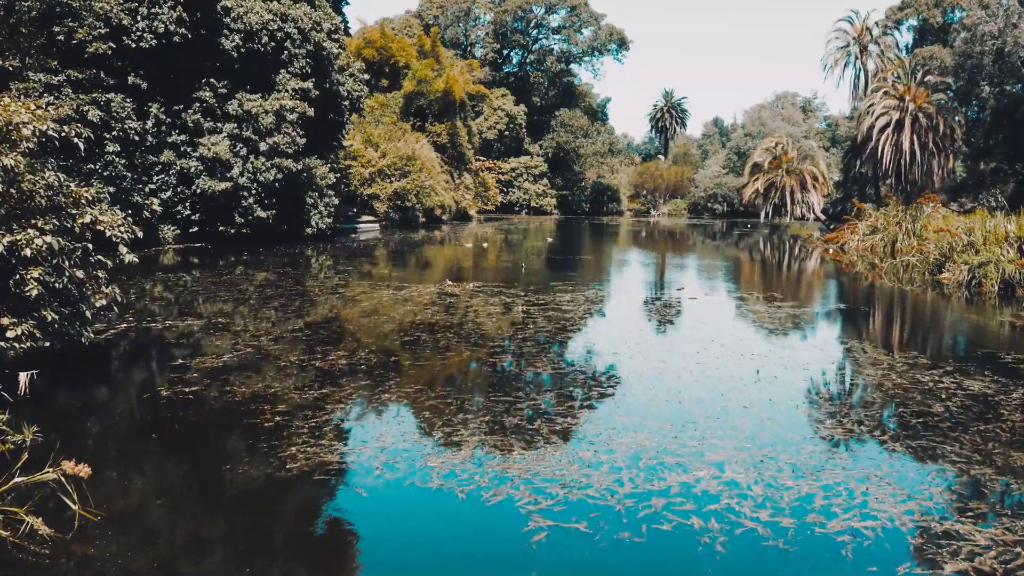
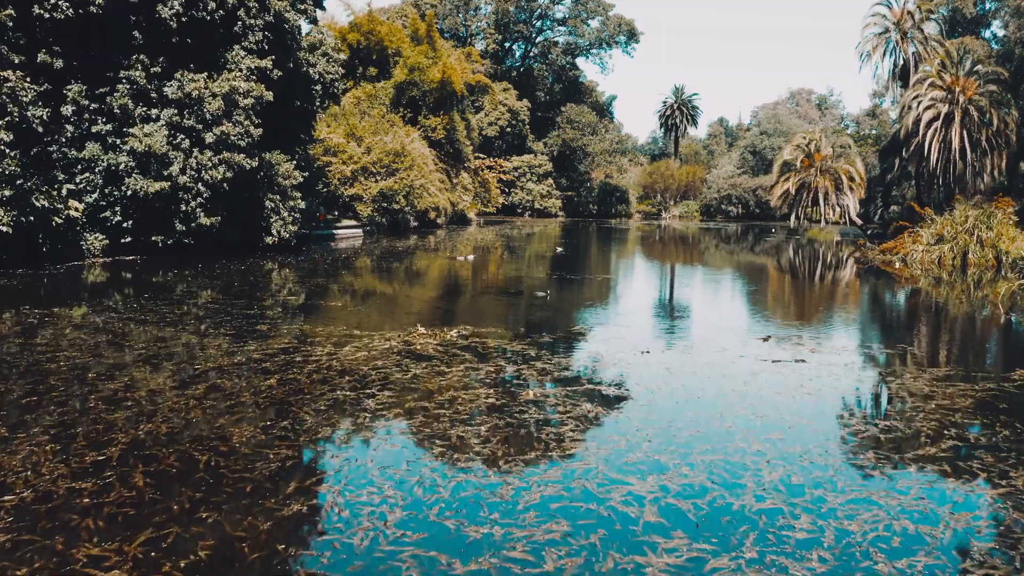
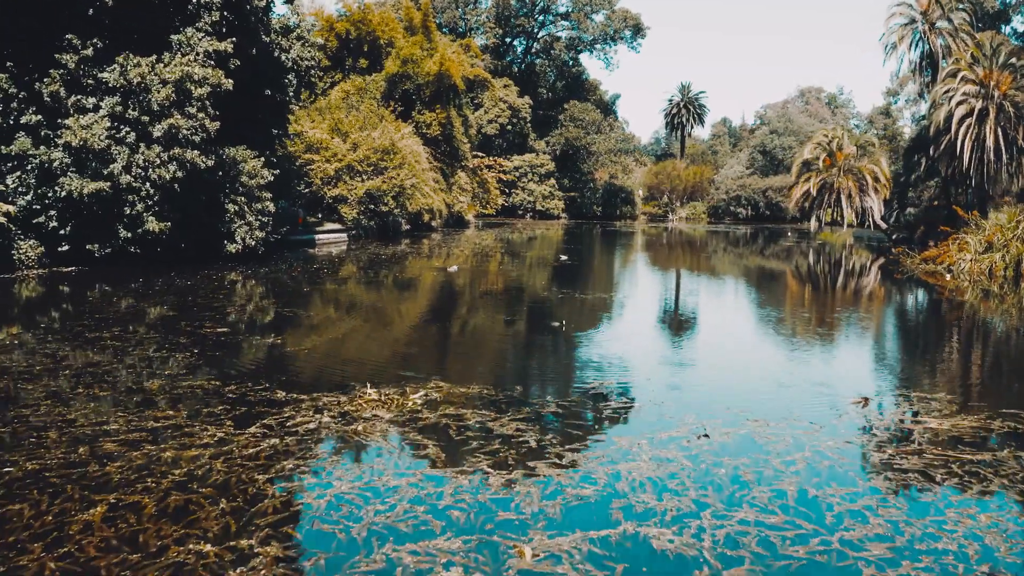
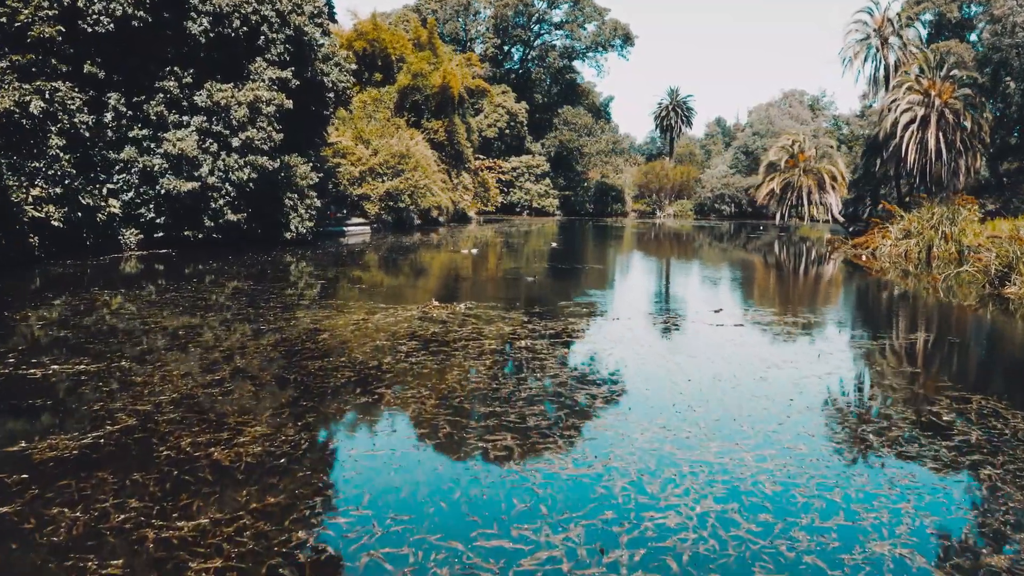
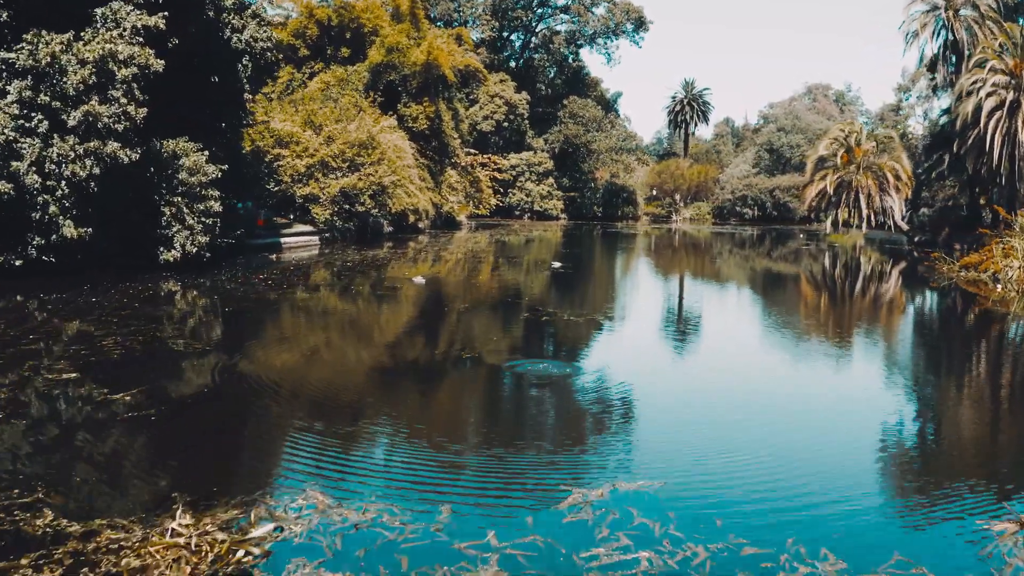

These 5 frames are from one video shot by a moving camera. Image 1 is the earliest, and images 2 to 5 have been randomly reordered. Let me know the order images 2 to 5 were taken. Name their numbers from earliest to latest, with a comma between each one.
4, 2, 3, 5
